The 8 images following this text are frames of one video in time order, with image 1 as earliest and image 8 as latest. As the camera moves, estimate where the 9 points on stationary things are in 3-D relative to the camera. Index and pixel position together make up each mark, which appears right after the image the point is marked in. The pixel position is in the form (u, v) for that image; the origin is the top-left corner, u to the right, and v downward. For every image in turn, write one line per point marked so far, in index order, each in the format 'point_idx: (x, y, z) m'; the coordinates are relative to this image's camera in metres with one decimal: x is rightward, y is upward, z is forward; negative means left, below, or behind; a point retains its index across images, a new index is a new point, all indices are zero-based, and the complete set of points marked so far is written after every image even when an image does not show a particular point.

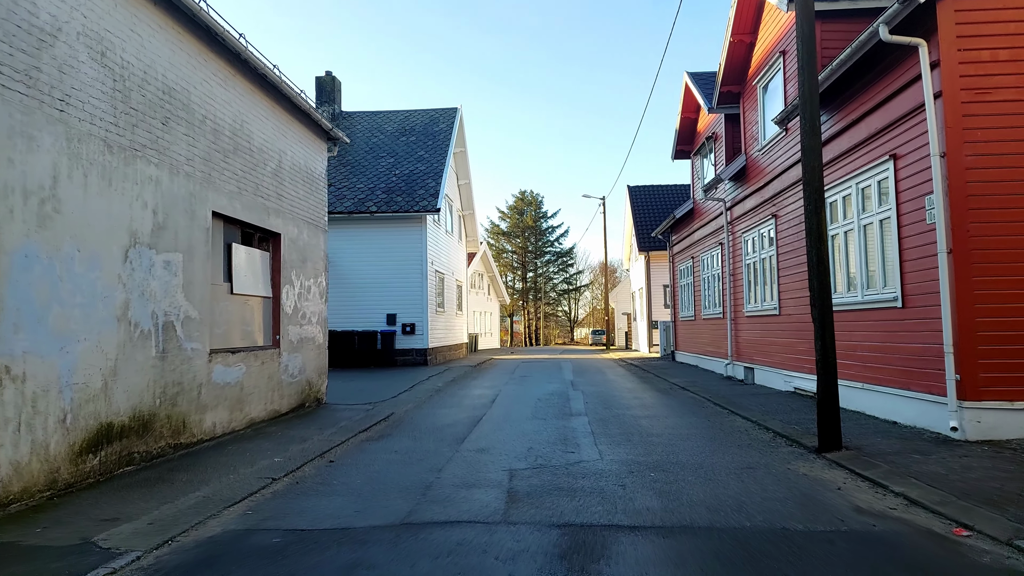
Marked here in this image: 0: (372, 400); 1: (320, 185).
0: (-2.8, -2.3, +14.1) m
1: (-3.6, +1.9, +13.1) m
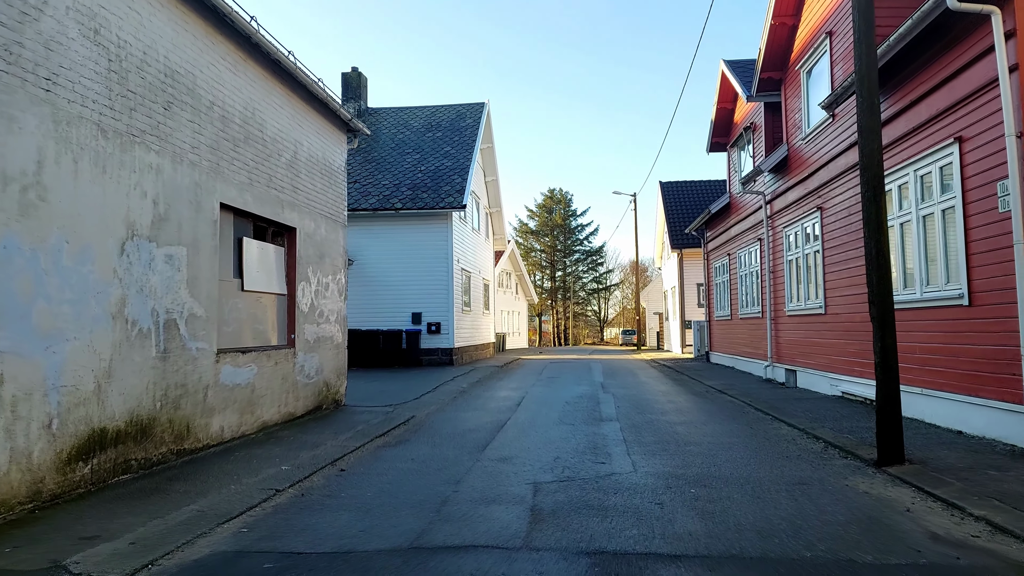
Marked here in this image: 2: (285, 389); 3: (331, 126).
0: (-2.3, -2.2, +13.6) m
1: (-3.1, +2.0, +12.6) m
2: (-3.3, -1.5, +10.2) m
3: (-3.2, +2.8, +12.2) m
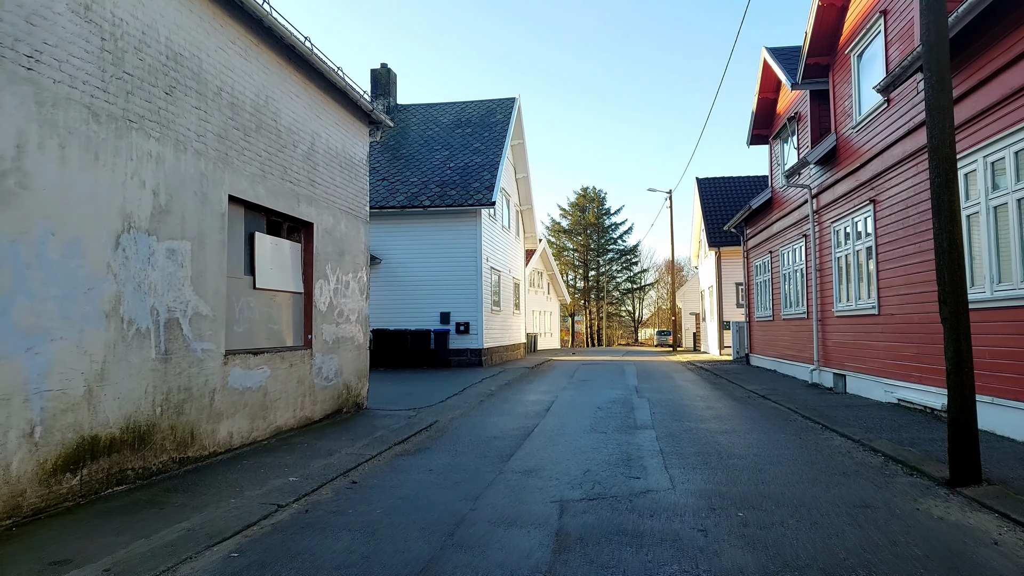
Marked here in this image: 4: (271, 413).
0: (-1.8, -2.2, +13.1) m
1: (-2.6, +2.0, +12.1) m
2: (-2.9, -1.4, +9.7) m
3: (-2.7, +2.9, +11.7) m
4: (-3.1, -1.6, +8.9) m
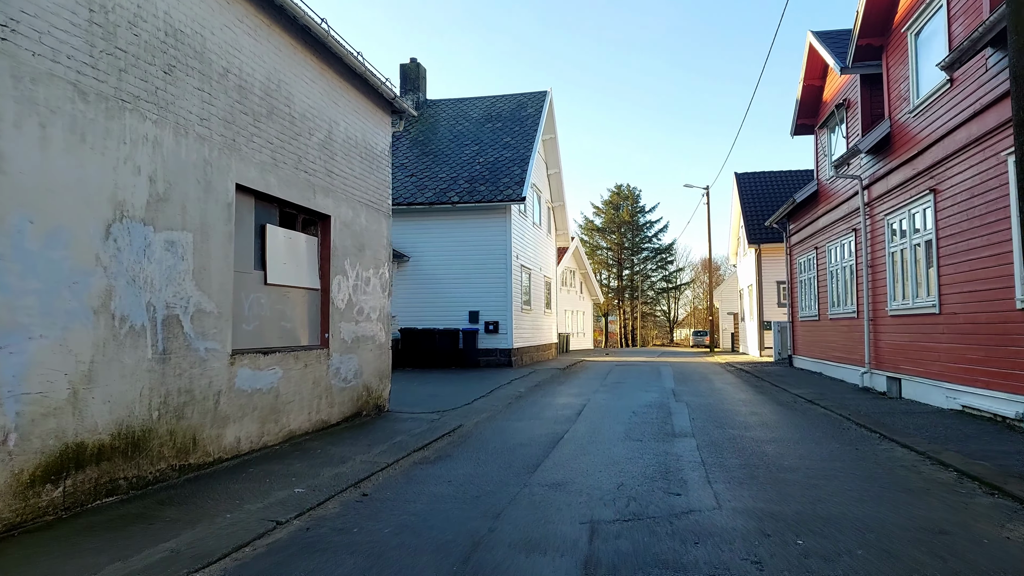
0: (-1.2, -2.1, +12.5) m
1: (-2.2, +2.1, +11.6) m
2: (-2.6, -1.4, +9.2) m
3: (-2.2, +2.9, +11.1) m
4: (-2.7, -1.5, +8.4) m
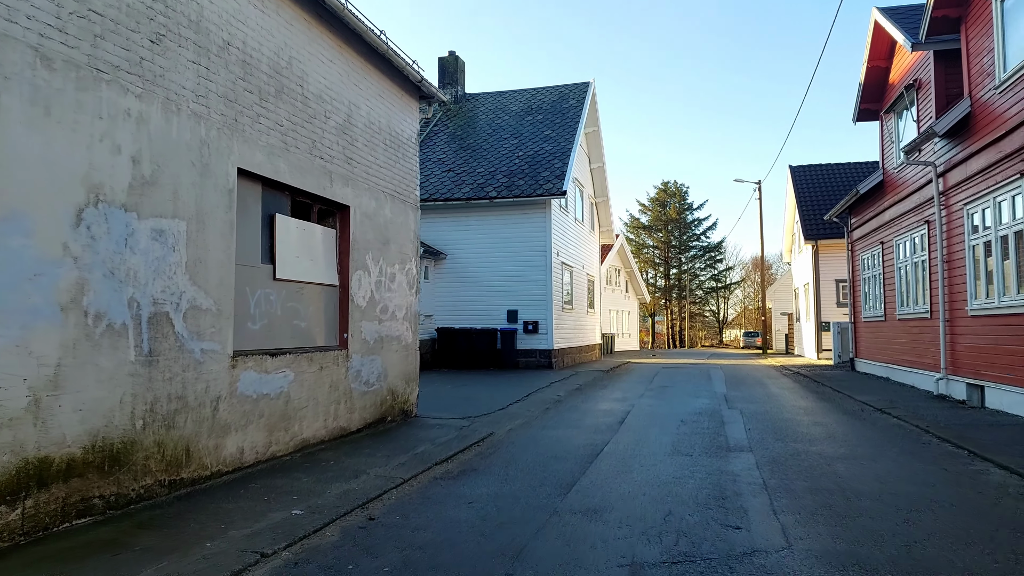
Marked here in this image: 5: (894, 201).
0: (-0.6, -2.1, +11.7) m
1: (-1.6, +2.1, +10.8) m
2: (-2.2, -1.3, +8.5) m
3: (-1.7, +3.0, +10.4) m
4: (-2.4, -1.5, +7.7) m
5: (+9.3, +2.1, +17.1) m
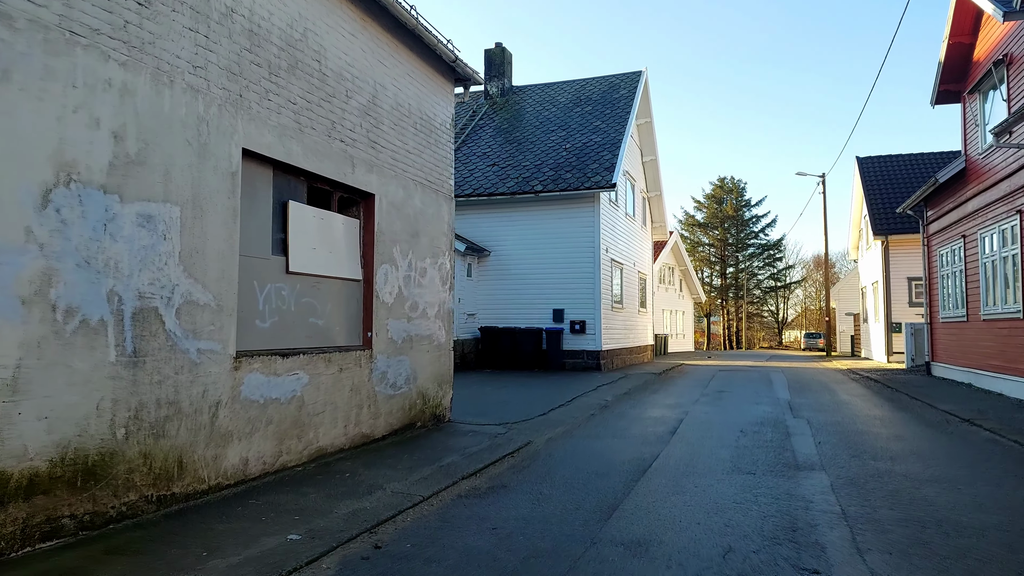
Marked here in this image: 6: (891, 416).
0: (0.0, -2.0, +10.8) m
1: (-1.0, +2.2, +10.1) m
2: (-1.7, -1.3, +7.8) m
3: (-1.1, +3.0, +9.7) m
4: (-2.0, -1.4, +7.0) m
5: (+10.4, +2.2, +15.6) m
6: (+6.3, -2.1, +11.6) m
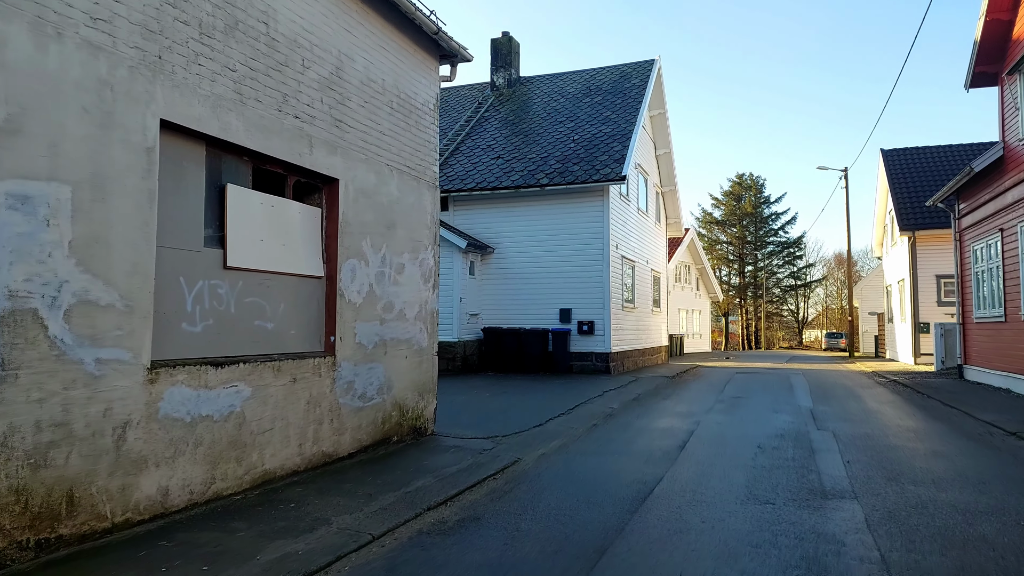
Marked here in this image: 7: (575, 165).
0: (-0.1, -2.0, +9.8) m
1: (-1.1, +2.2, +9.1) m
2: (-1.9, -1.3, +6.8) m
3: (-1.3, +3.0, +8.7) m
4: (-2.2, -1.4, +6.0) m
5: (+10.4, +2.2, +14.3) m
6: (+6.2, -2.1, +10.5) m
7: (+1.7, +3.4, +19.2) m
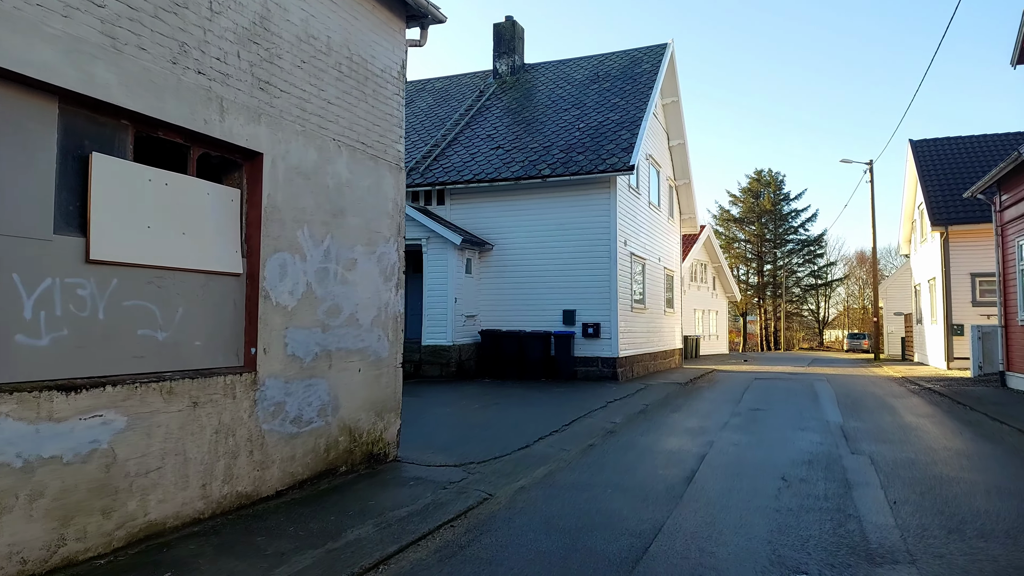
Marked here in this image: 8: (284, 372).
0: (-0.3, -2.0, +8.4) m
1: (-1.4, +2.2, +7.7) m
2: (-2.2, -1.3, +5.4) m
3: (-1.5, +3.0, +7.3) m
4: (-2.6, -1.4, +4.7) m
5: (+10.2, +2.2, +12.6) m
6: (+6.0, -2.1, +8.9) m
7: (+1.7, +3.4, +17.7) m
8: (-2.0, -0.7, +6.1) m
